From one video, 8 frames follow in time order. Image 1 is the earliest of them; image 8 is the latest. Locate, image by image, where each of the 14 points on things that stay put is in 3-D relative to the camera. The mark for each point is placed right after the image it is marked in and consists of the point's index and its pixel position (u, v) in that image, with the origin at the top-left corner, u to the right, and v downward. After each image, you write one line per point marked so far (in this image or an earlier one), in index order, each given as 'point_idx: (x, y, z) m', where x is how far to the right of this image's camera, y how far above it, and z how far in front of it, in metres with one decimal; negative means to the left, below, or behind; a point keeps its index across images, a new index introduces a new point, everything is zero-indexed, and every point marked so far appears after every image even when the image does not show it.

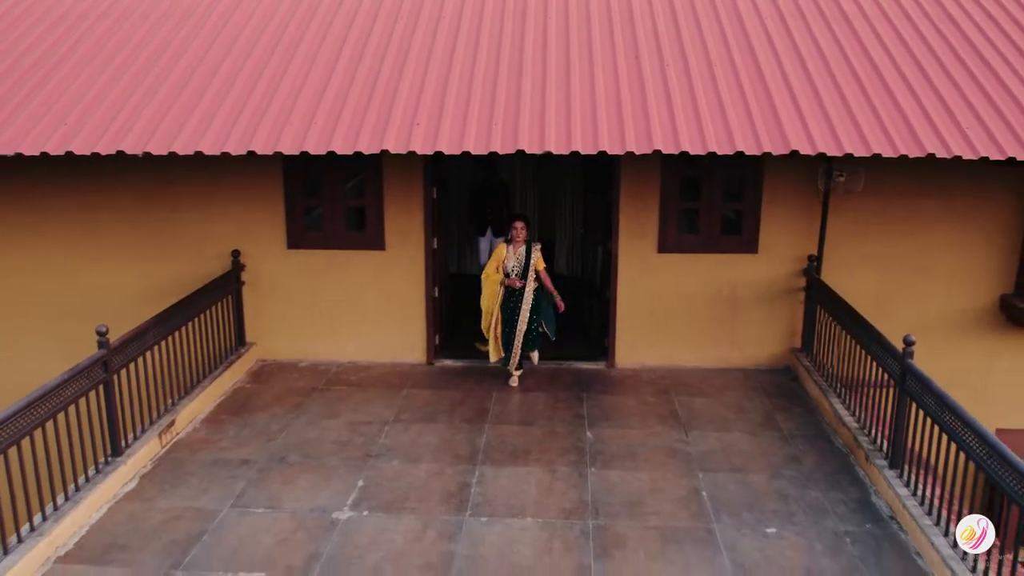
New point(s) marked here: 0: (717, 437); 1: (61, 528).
0: (+1.2, -0.9, +5.6) m
1: (-2.1, -1.1, +4.3) m
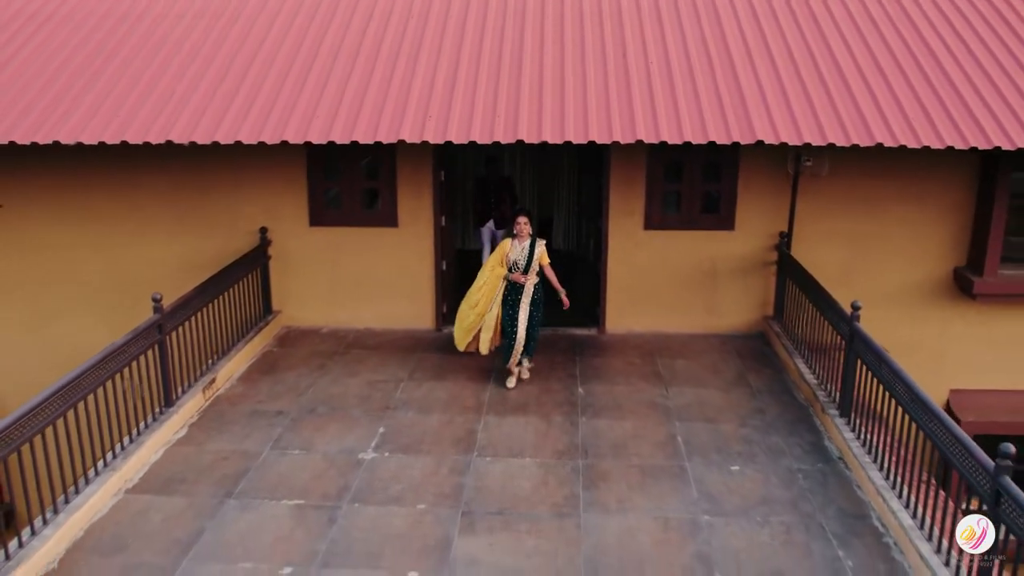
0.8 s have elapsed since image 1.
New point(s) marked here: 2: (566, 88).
0: (+1.2, -0.7, +6.3) m
1: (-2.1, -1.0, +5.1) m
2: (+0.4, +1.4, +6.6) m
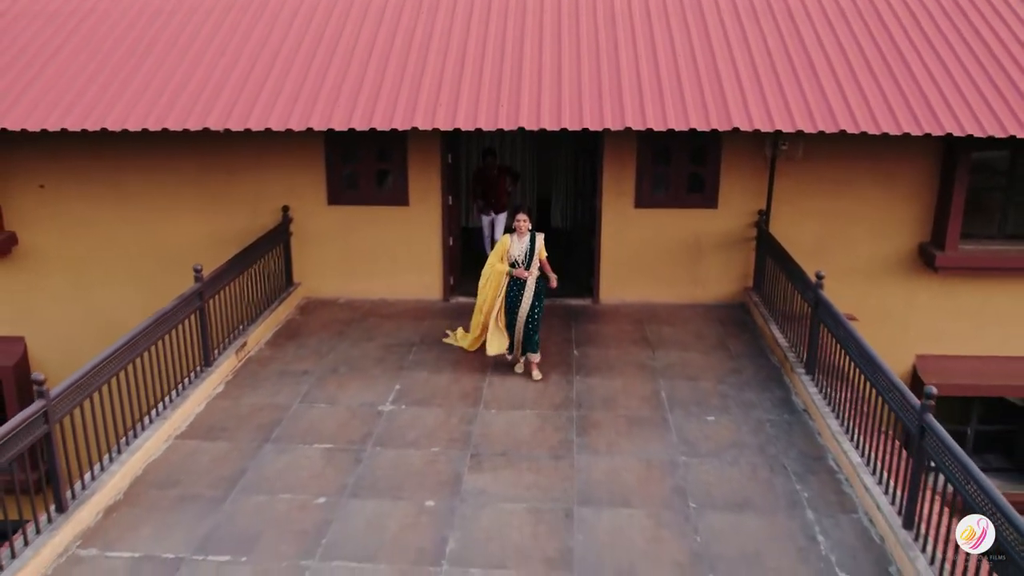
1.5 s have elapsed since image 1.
0: (+1.2, -0.5, +7.0) m
1: (-2.1, -0.8, +5.8) m
2: (+0.4, +1.6, +7.2) m
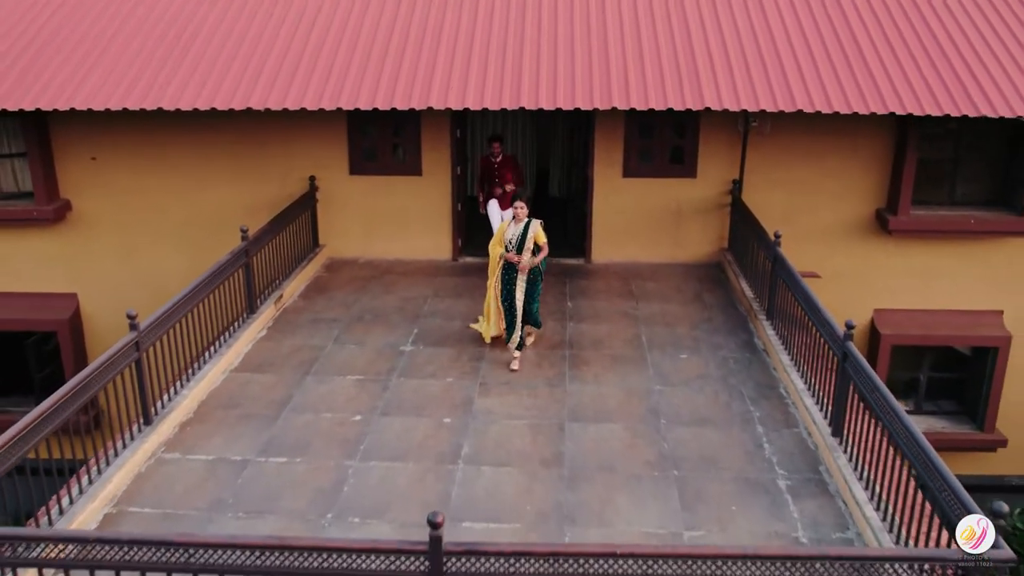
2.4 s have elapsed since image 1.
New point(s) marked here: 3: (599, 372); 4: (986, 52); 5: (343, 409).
0: (+1.3, -0.2, +8.0) m
1: (-2.1, -0.5, +6.8) m
2: (+0.4, +2.0, +8.2) m
3: (+0.6, -0.6, +6.7) m
4: (+4.1, +2.0, +8.3) m
5: (-1.1, -0.8, +6.1) m
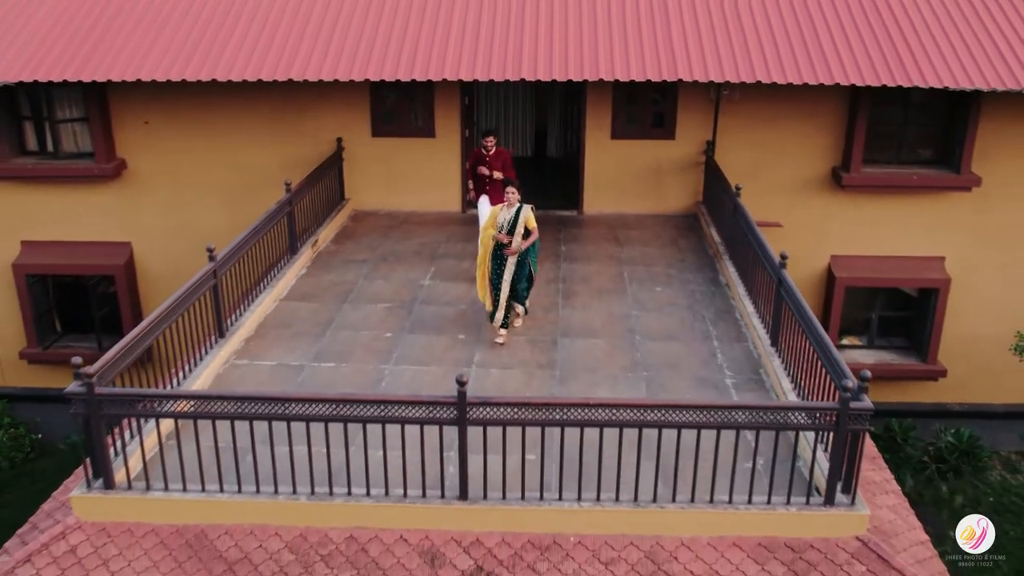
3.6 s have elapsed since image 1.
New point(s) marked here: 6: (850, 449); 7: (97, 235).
0: (+1.3, +0.4, +9.4) m
1: (-2.0, 0.0, +8.2) m
2: (+0.4, +2.5, +9.4) m
3: (+0.6, -0.1, +8.0) m
4: (+4.1, +2.6, +9.5) m
5: (-1.1, -0.3, +7.5) m
6: (+1.8, -0.8, +4.8) m
7: (-4.9, +0.6, +11.0) m
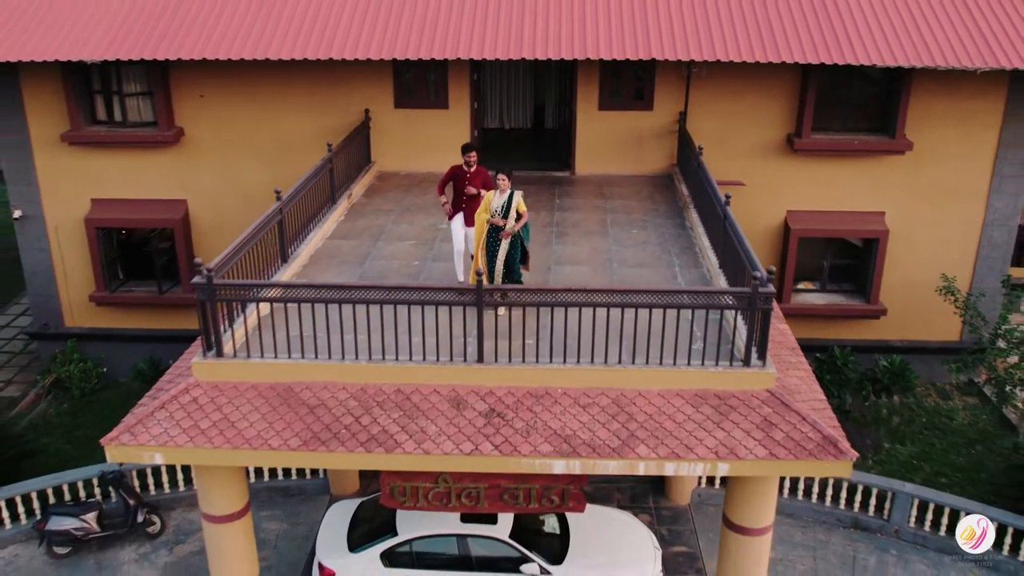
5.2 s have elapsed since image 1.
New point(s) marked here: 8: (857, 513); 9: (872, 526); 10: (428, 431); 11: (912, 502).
0: (+1.3, +1.0, +11.2) m
1: (-2.0, +0.7, +10.0) m
2: (+0.5, +3.2, +11.2) m
3: (+0.7, +0.5, +9.8) m
4: (+4.2, +3.2, +11.3) m
5: (-1.1, +0.3, +9.3) m
6: (+1.8, -0.2, +6.6) m
7: (-4.9, +1.3, +12.8) m
8: (+4.0, -2.6, +10.7) m
9: (+4.1, -2.7, +10.6) m
10: (-0.6, -1.0, +6.5) m
11: (+4.4, -2.4, +10.3) m
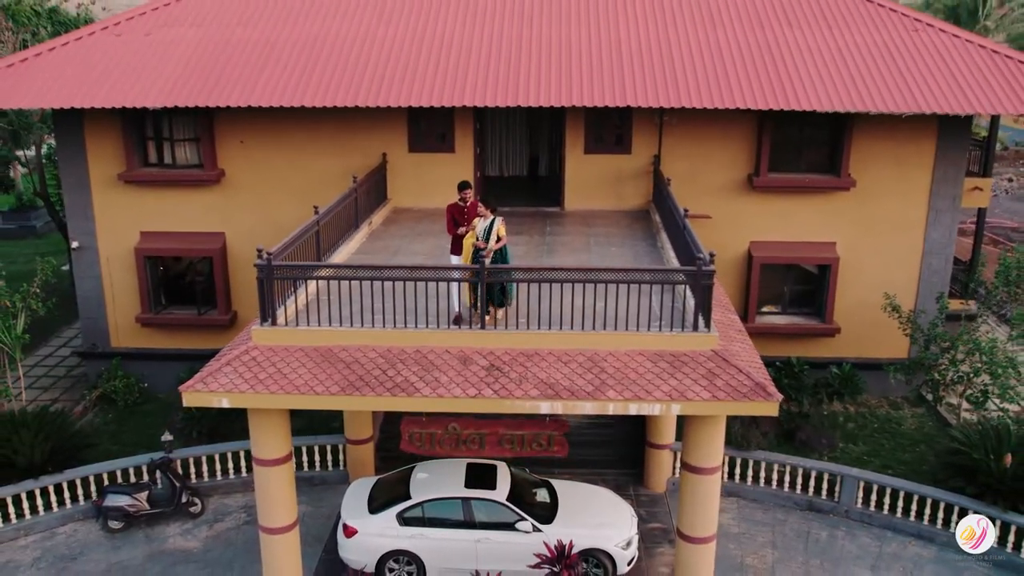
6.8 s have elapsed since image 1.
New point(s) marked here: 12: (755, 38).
0: (+1.3, +0.8, +13.0) m
1: (-2.0, +0.6, +11.8) m
2: (+0.4, +2.9, +13.2) m
3: (+0.6, +0.4, +11.6) m
4: (+4.1, +3.0, +13.3) m
5: (-1.1, +0.3, +11.1) m
6: (+1.7, -0.1, +8.3) m
7: (-4.9, +1.0, +14.7) m
8: (+3.9, -2.7, +12.2) m
9: (+4.1, -2.9, +12.1) m
10: (-0.6, -0.8, +8.2) m
11: (+4.4, -2.5, +11.9) m
12: (+3.7, +3.8, +14.2) m
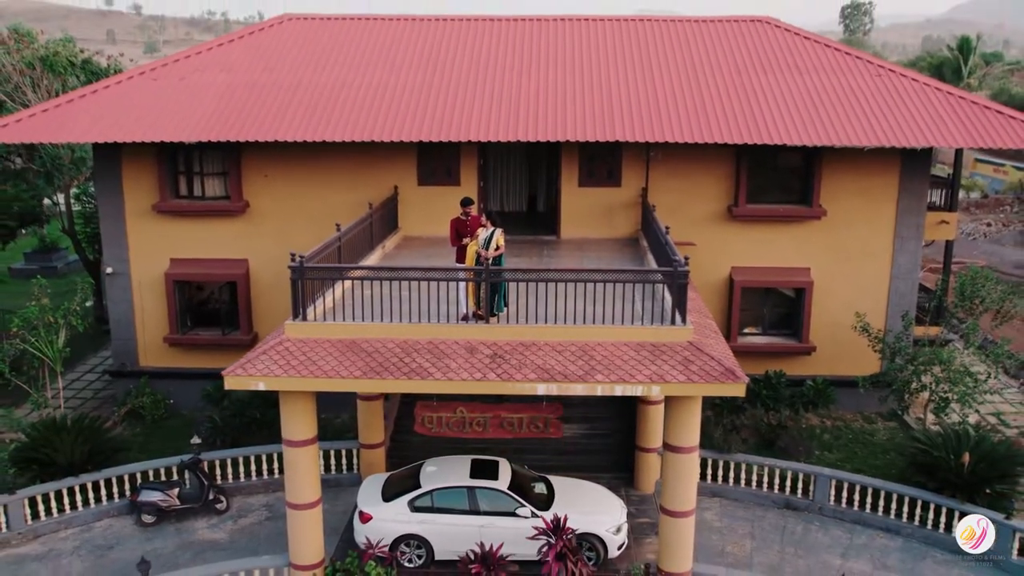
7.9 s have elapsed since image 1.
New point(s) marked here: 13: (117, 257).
0: (+1.3, +0.6, +14.3) m
1: (-2.0, +0.4, +13.0) m
2: (+0.4, +2.7, +14.6) m
3: (+0.6, +0.2, +12.8) m
4: (+4.1, +2.7, +14.7) m
5: (-1.1, +0.1, +12.3) m
6: (+1.8, 0.0, +9.5) m
7: (-4.9, +0.6, +15.9) m
8: (+3.9, -3.0, +13.2) m
9: (+4.1, -3.1, +13.1) m
10: (-0.6, -0.8, +9.4) m
11: (+4.4, -2.7, +13.0) m
12: (+3.7, +3.4, +15.7) m
13: (-6.8, +0.5, +16.0) m
